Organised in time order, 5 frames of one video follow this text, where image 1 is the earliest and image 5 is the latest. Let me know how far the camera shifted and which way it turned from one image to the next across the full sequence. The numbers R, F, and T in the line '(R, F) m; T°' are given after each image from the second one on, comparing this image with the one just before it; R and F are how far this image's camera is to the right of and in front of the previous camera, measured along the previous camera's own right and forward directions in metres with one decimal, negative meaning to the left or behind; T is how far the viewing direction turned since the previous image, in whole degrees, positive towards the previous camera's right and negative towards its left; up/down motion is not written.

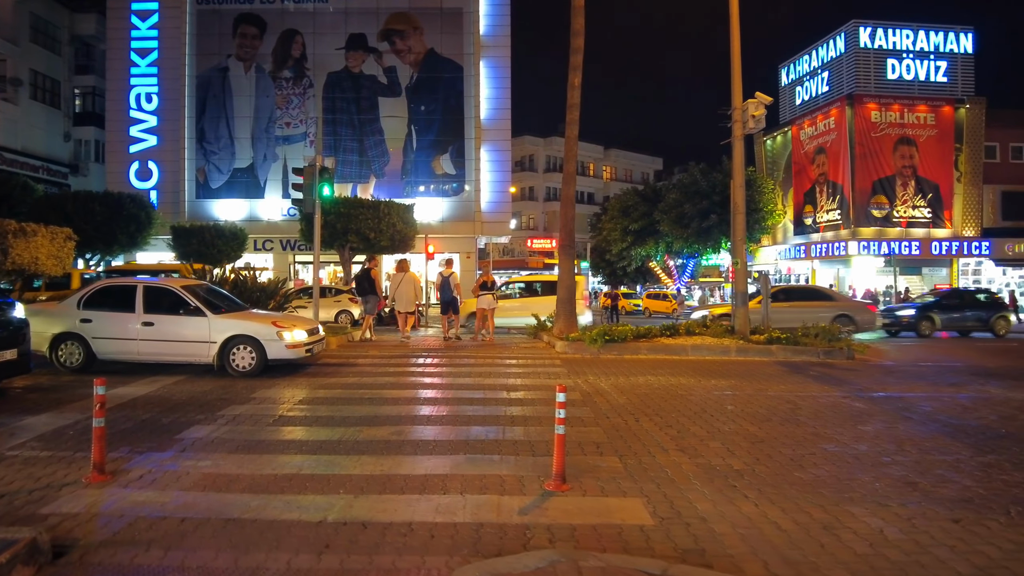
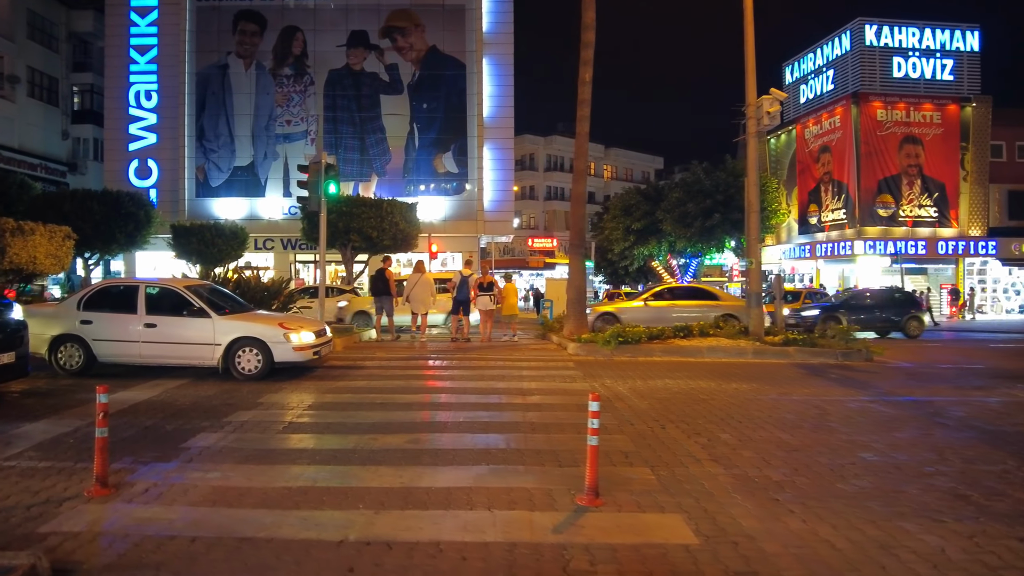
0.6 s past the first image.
(-0.2, +0.4) m; 0°
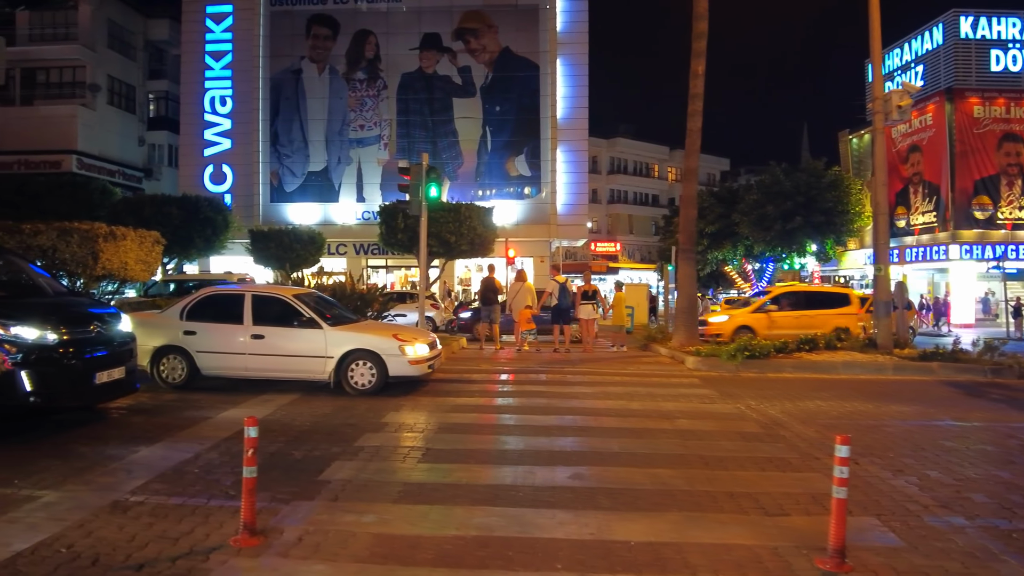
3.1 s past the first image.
(-1.0, +0.9) m; -4°
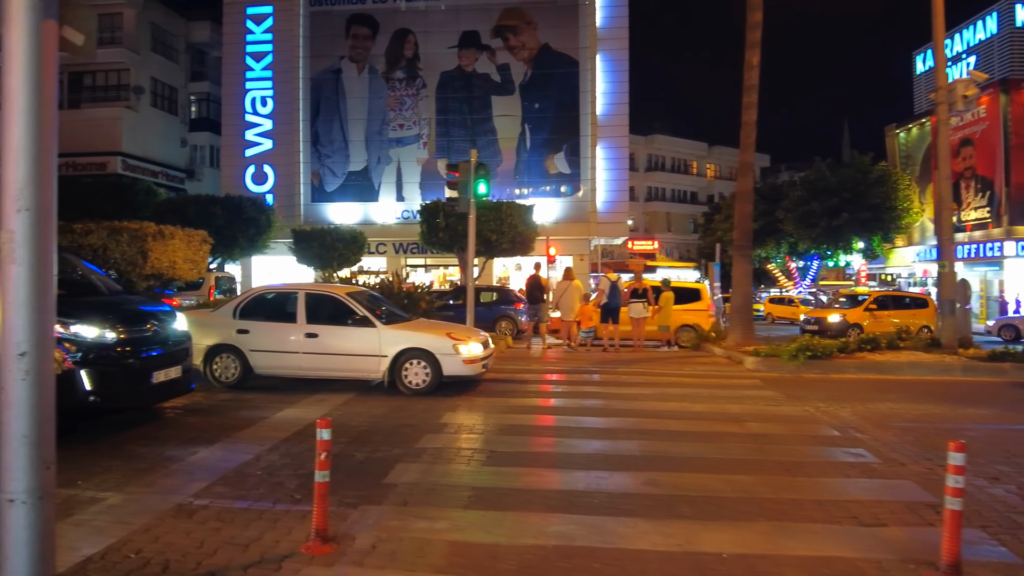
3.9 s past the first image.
(-0.3, +0.3) m; -2°
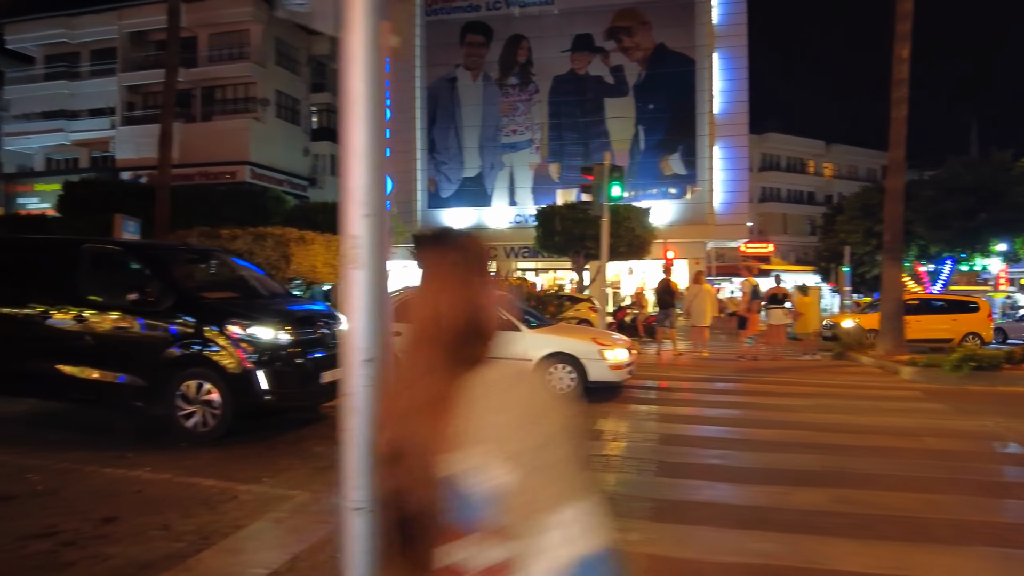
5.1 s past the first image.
(-0.6, 0.0) m; -7°
